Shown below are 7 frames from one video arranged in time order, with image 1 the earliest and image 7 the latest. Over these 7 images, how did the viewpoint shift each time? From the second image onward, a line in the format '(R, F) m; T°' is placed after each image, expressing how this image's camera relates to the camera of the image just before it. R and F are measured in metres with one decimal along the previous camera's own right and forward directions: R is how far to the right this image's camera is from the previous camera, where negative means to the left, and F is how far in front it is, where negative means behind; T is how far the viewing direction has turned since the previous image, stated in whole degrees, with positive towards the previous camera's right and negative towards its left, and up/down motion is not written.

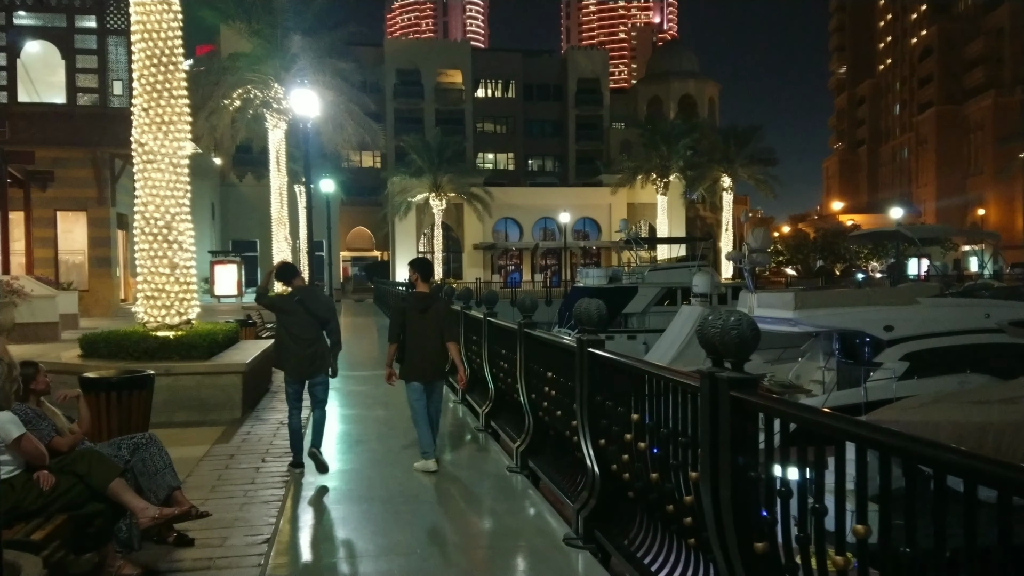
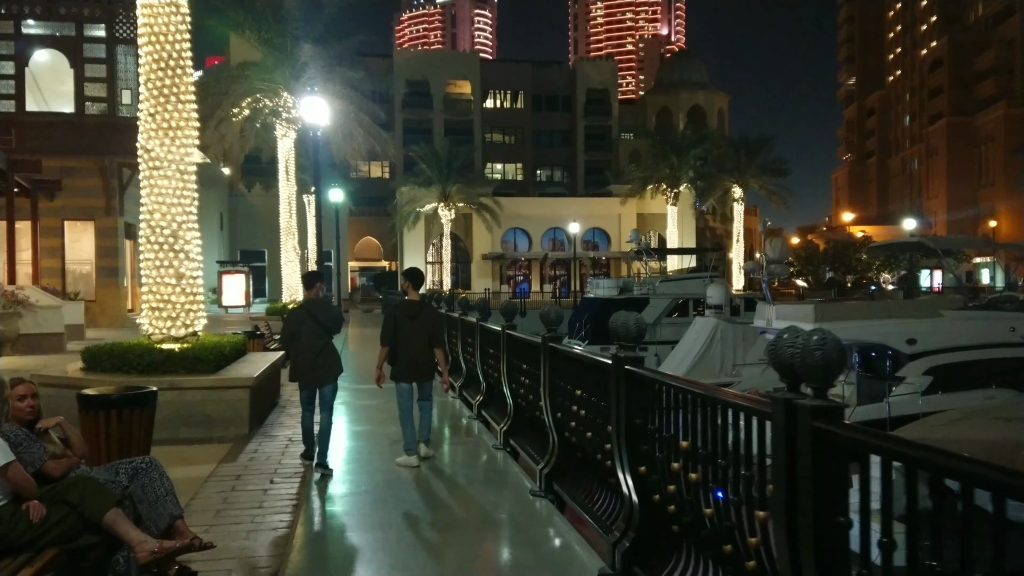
(-0.1, +0.3) m; 0°
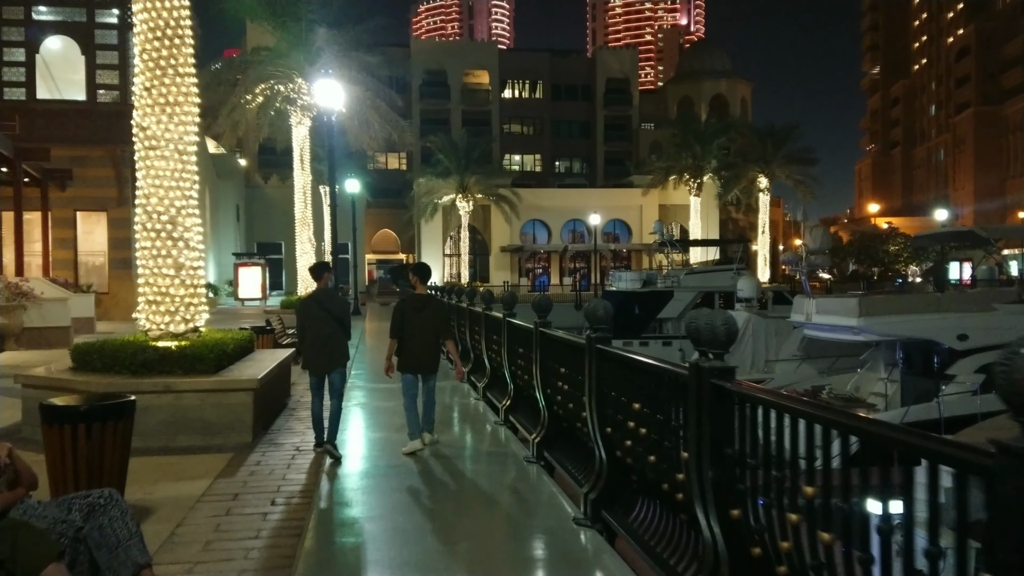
(-0.1, +0.8) m; -1°
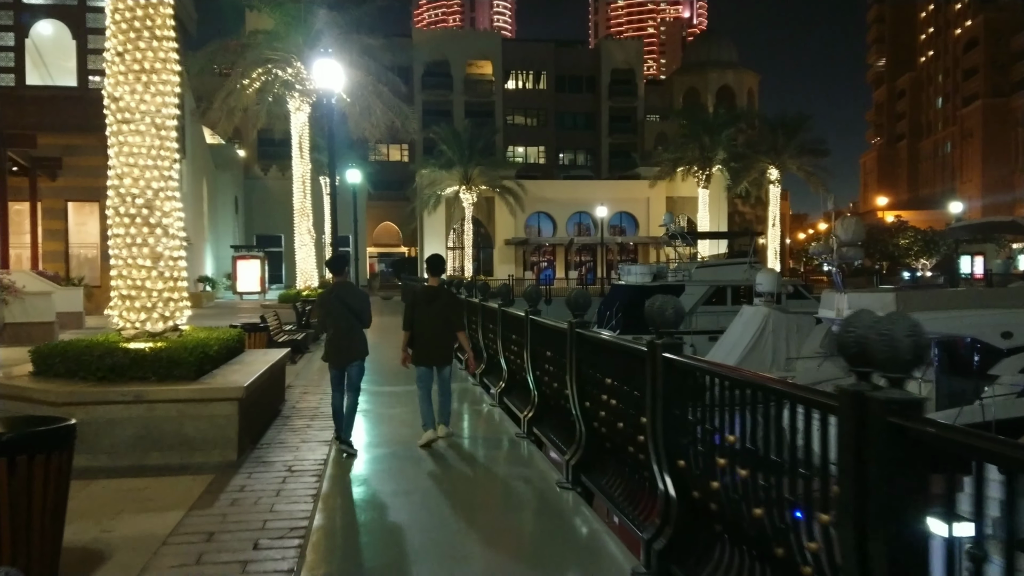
(-0.2, +1.0) m; 0°
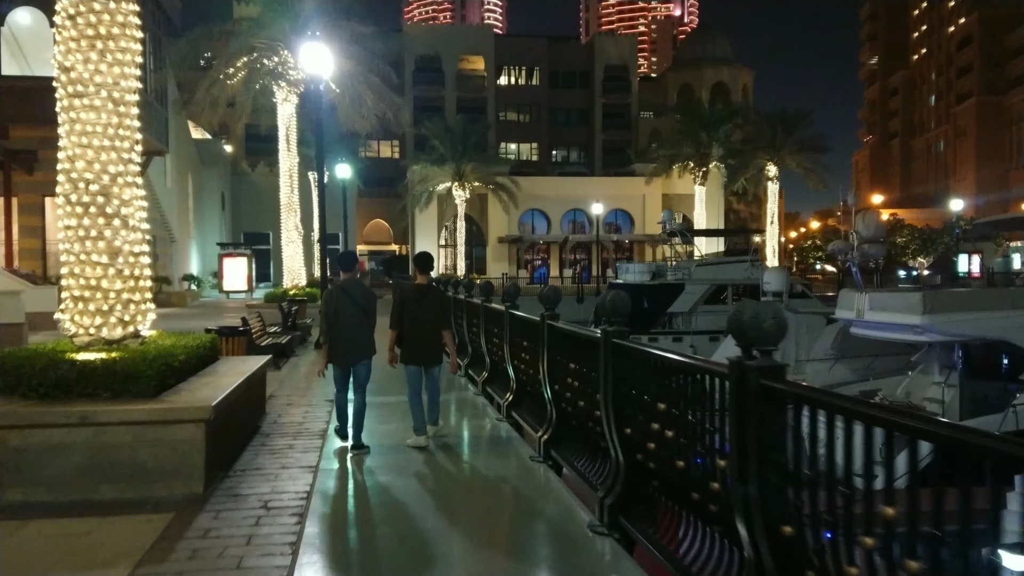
(-0.2, +0.9) m; +1°
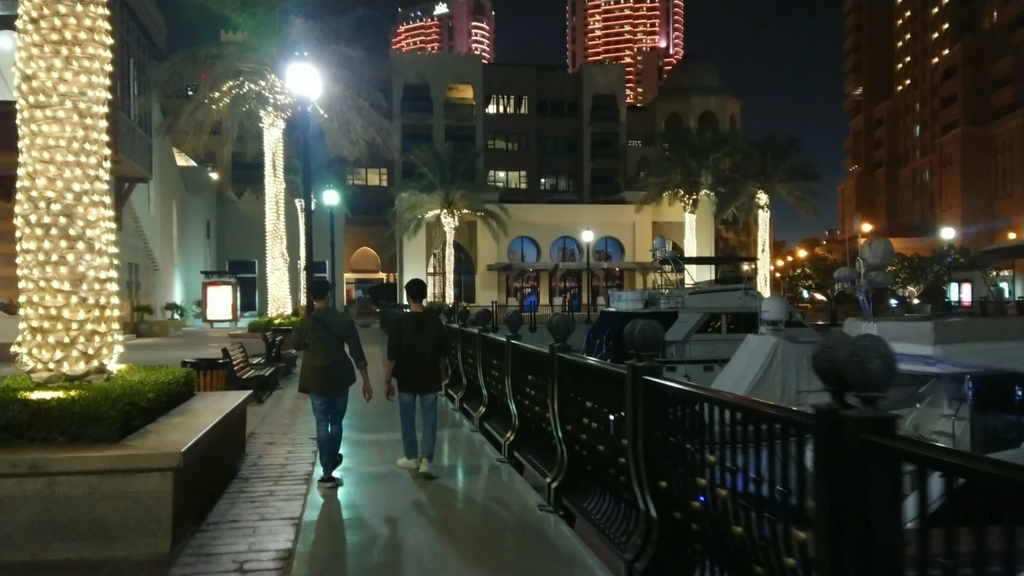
(-0.1, +0.6) m; +1°
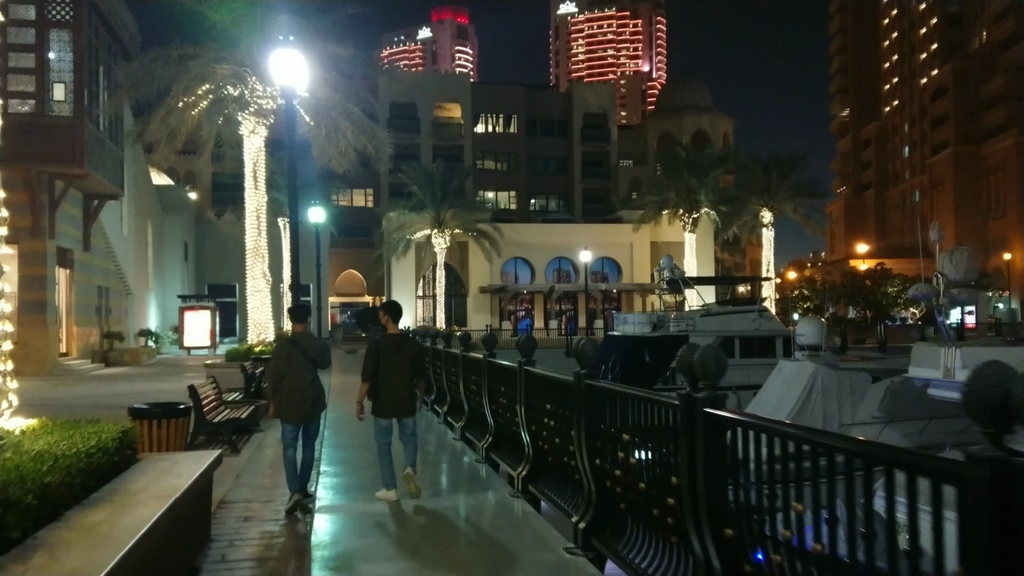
(-0.5, +2.0) m; +1°
